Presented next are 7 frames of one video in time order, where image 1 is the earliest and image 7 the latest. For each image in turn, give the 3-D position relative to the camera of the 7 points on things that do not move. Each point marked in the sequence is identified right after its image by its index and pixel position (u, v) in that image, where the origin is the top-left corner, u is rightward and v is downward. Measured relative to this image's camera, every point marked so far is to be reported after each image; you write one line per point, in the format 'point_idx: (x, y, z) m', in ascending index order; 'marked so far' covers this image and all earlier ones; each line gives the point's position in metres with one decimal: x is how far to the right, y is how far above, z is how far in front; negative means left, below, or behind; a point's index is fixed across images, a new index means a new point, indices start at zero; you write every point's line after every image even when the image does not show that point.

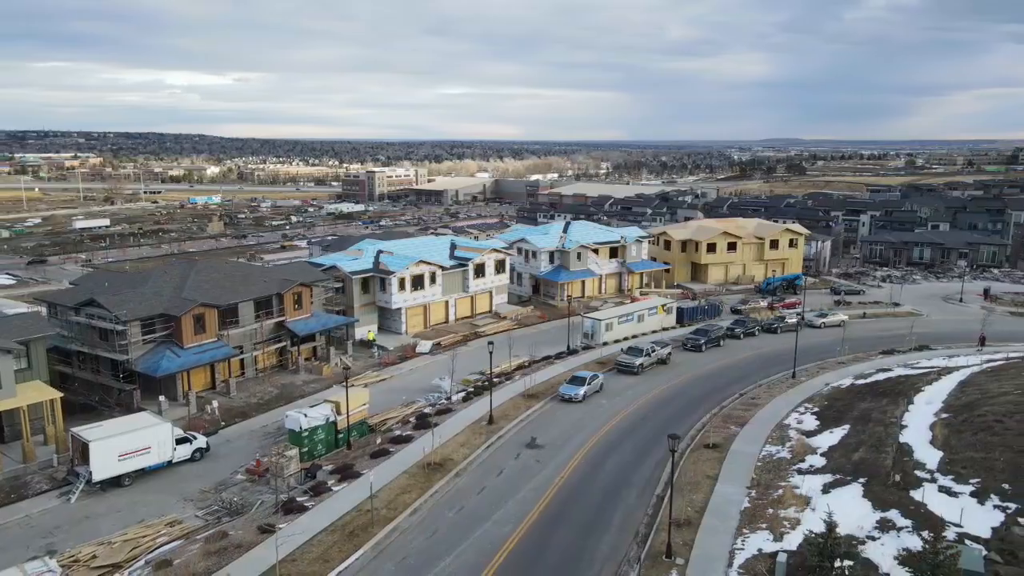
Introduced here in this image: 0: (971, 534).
0: (+12.1, -6.5, +19.4) m
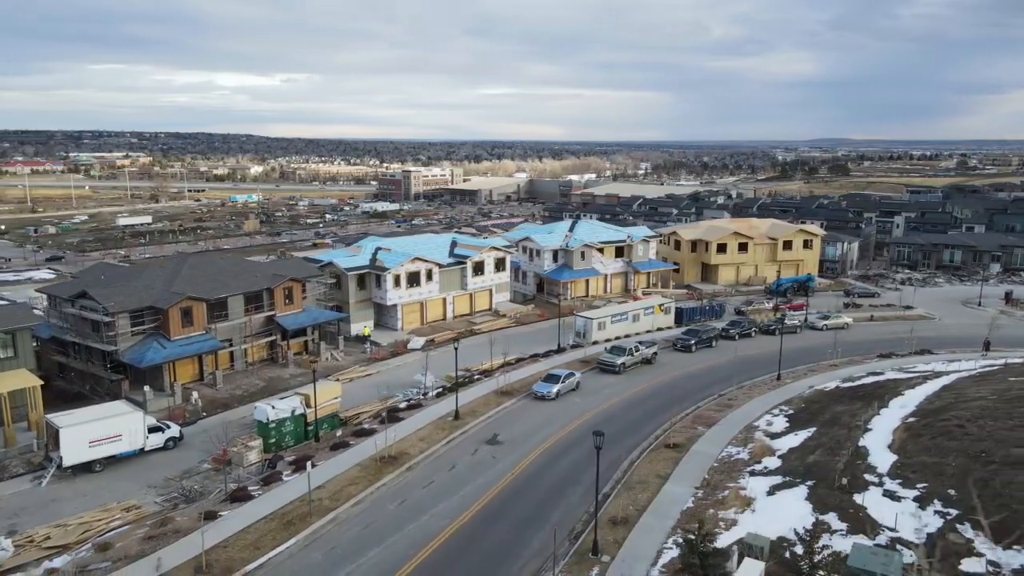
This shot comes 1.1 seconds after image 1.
0: (+10.1, -6.5, +19.0) m
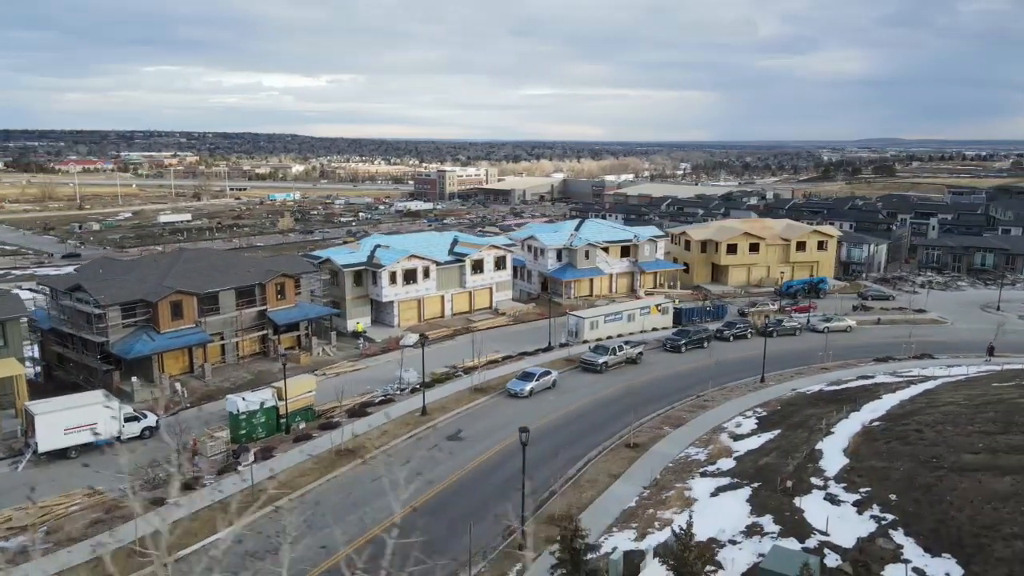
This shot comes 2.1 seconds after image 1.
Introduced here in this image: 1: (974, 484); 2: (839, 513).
0: (+8.1, -6.4, +18.6) m
1: (+12.4, -5.3, +19.9) m
2: (+8.8, -6.1, +19.9) m
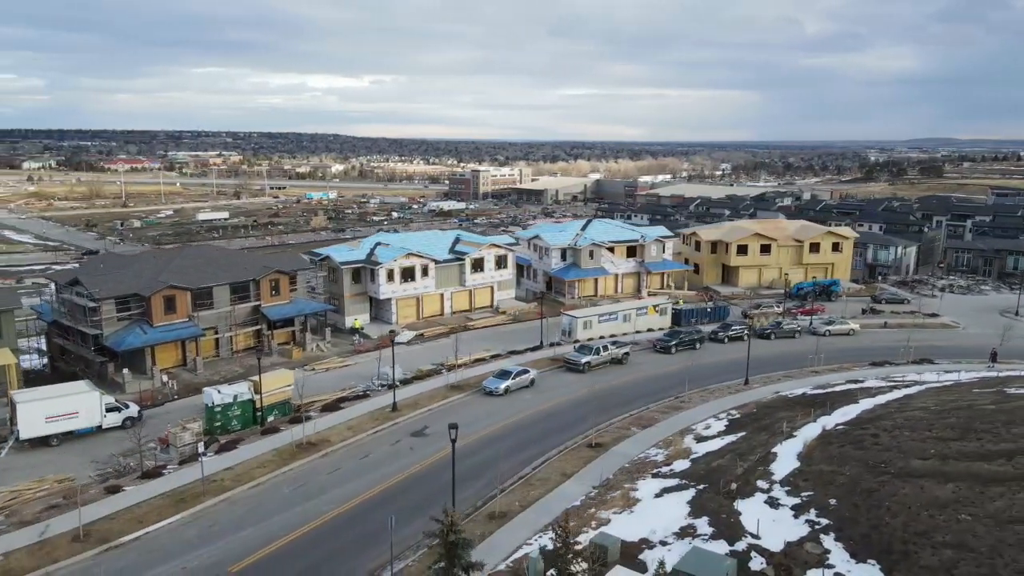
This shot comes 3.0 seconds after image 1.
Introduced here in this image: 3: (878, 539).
0: (+6.2, -6.4, +18.4) m
1: (+10.6, -5.3, +19.4) m
2: (+7.0, -6.1, +19.6) m
3: (+8.8, -6.1, +17.9) m
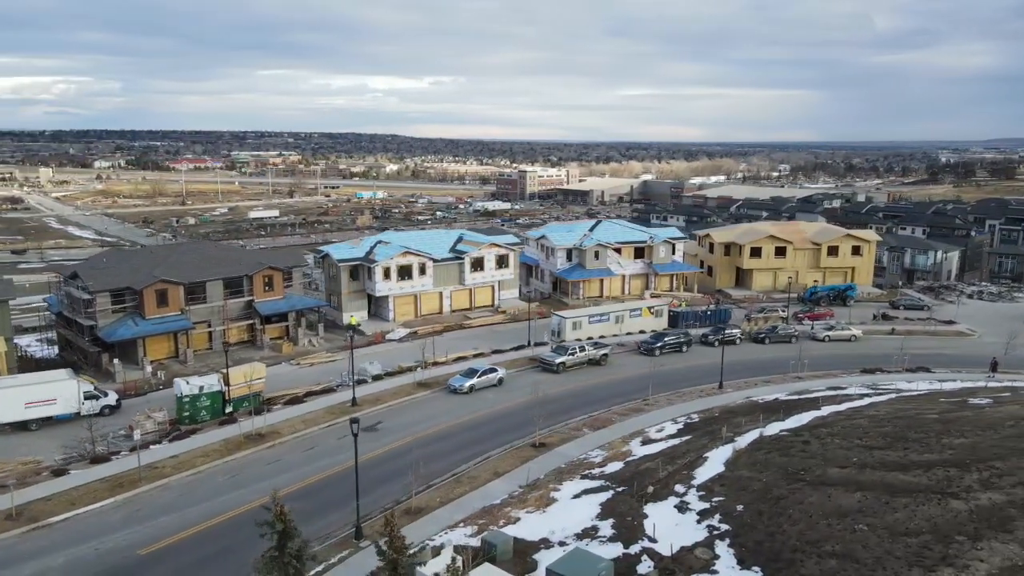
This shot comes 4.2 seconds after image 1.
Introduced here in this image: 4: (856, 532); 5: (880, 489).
0: (+3.5, -6.5, +18.2) m
1: (+7.9, -5.4, +19.0) m
2: (+4.4, -6.1, +19.4) m
3: (+6.1, -6.1, +17.5) m
4: (+8.0, -5.7, +17.3) m
5: (+9.4, -5.1, +18.8) m
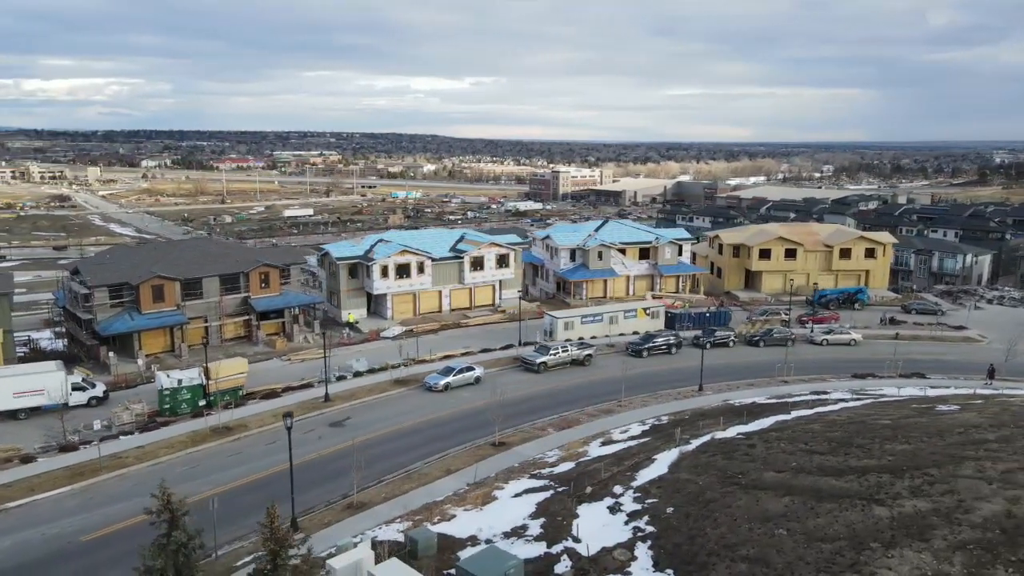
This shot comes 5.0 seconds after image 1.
0: (+1.6, -6.4, +18.2) m
1: (+6.0, -5.4, +18.7) m
2: (+2.5, -6.1, +19.3) m
3: (+4.1, -6.2, +17.4) m
4: (+6.1, -5.7, +17.0) m
5: (+7.4, -5.2, +18.5) m
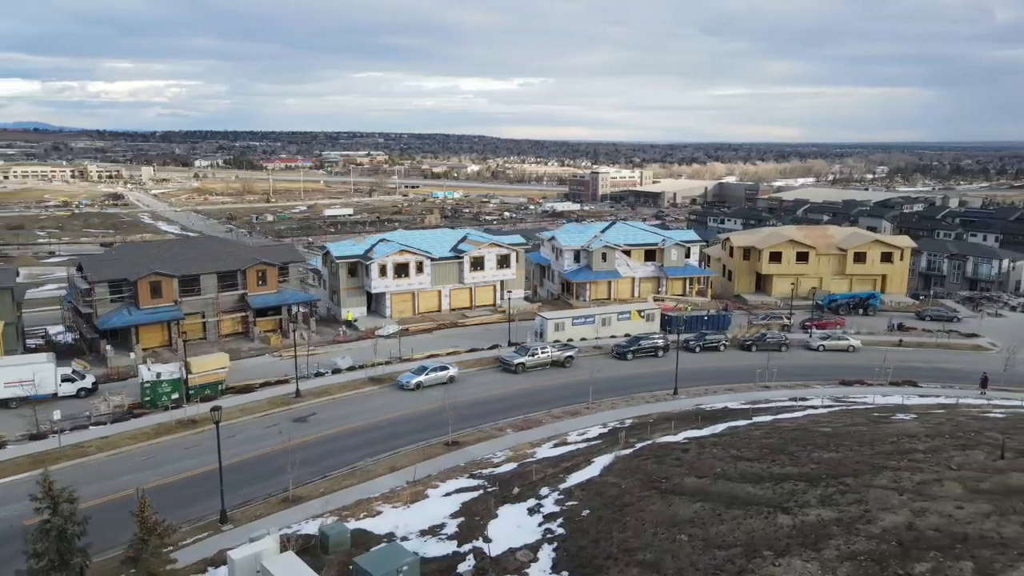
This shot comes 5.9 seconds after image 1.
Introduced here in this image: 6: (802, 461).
0: (-0.7, -6.5, +18.3) m
1: (+3.8, -5.5, +18.6) m
2: (+0.3, -6.2, +19.4) m
3: (+1.8, -6.2, +17.3) m
4: (+3.7, -5.8, +16.9) m
5: (+5.2, -5.3, +18.3) m
6: (+7.7, -4.6, +19.6) m
